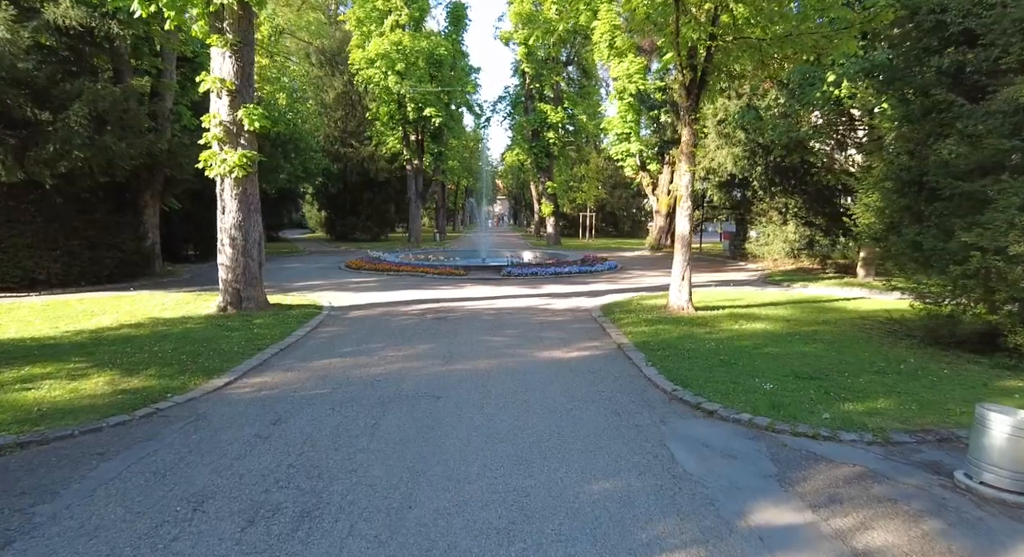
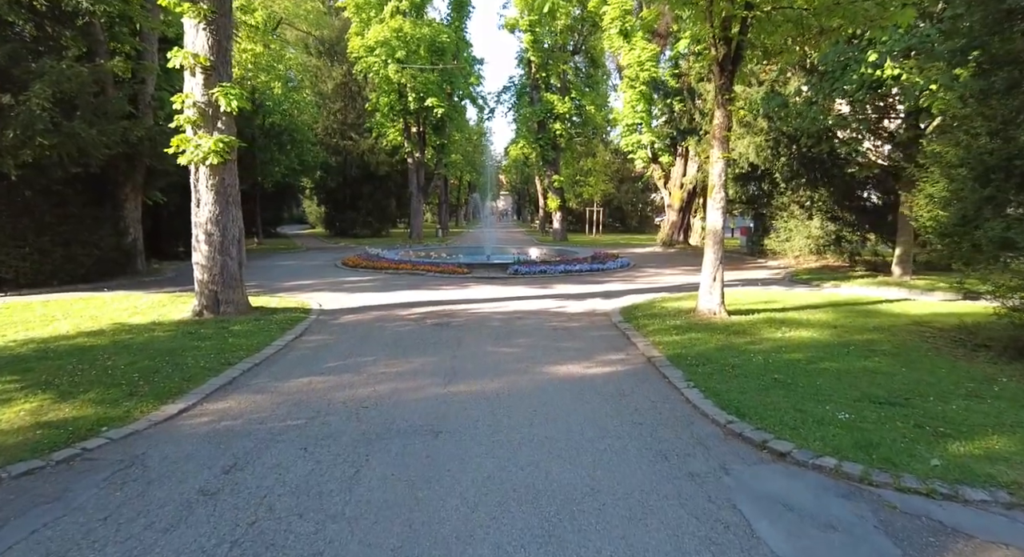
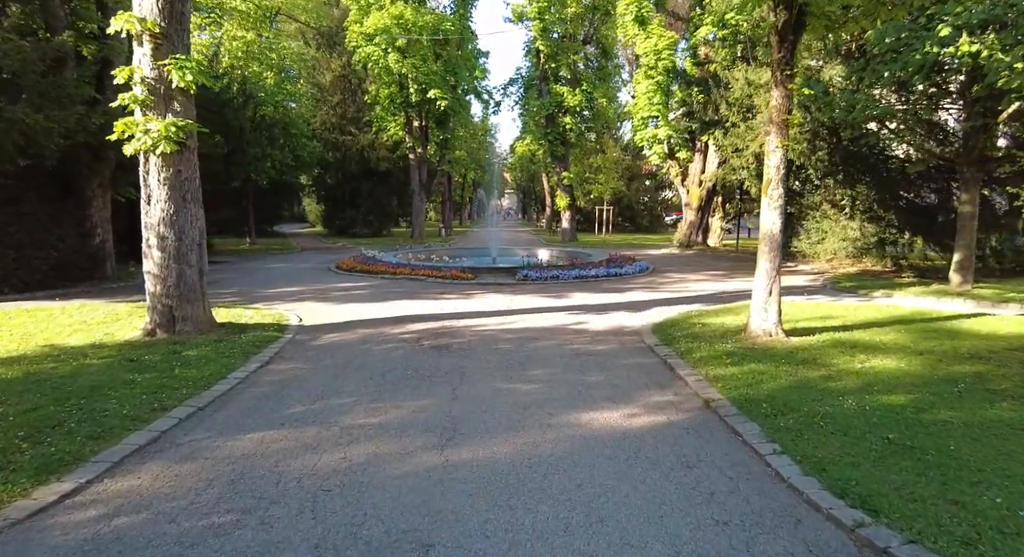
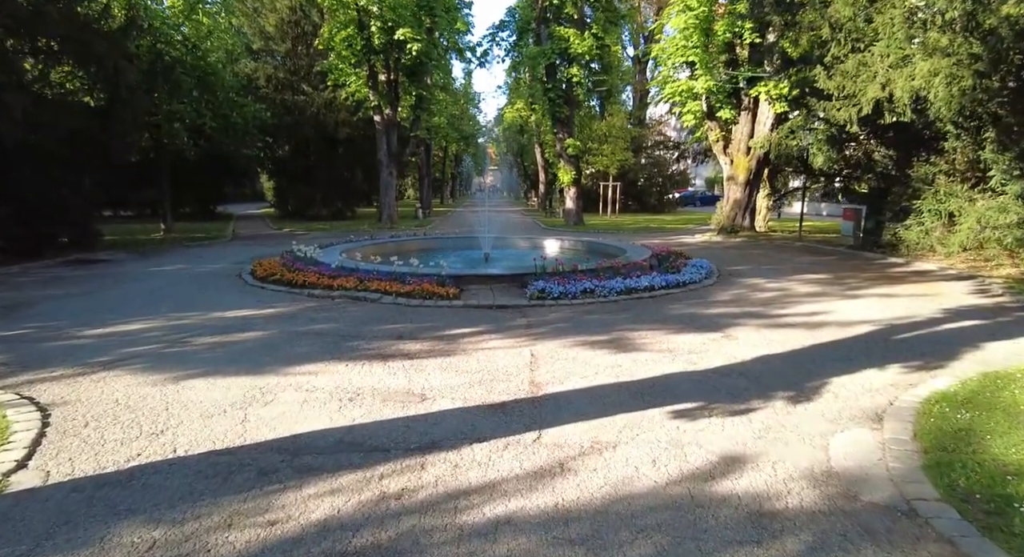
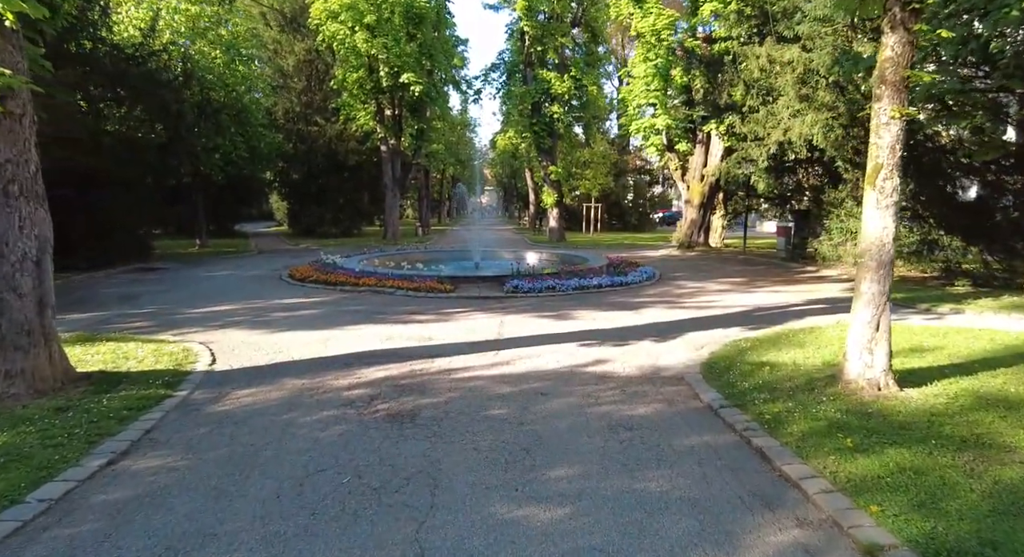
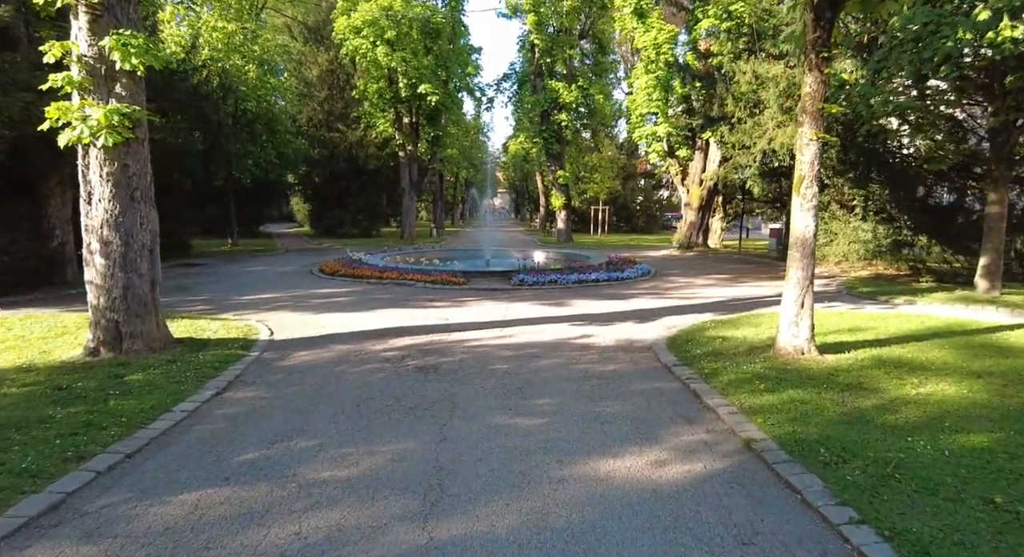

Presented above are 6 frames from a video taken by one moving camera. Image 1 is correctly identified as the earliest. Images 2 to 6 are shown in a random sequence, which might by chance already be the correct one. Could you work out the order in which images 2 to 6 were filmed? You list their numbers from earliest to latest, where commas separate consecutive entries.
2, 3, 6, 5, 4
